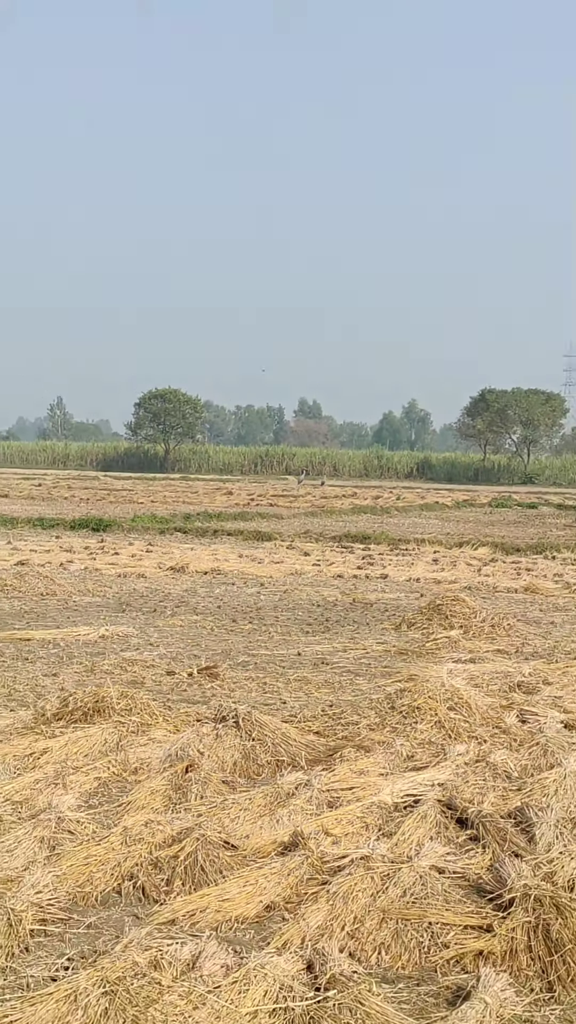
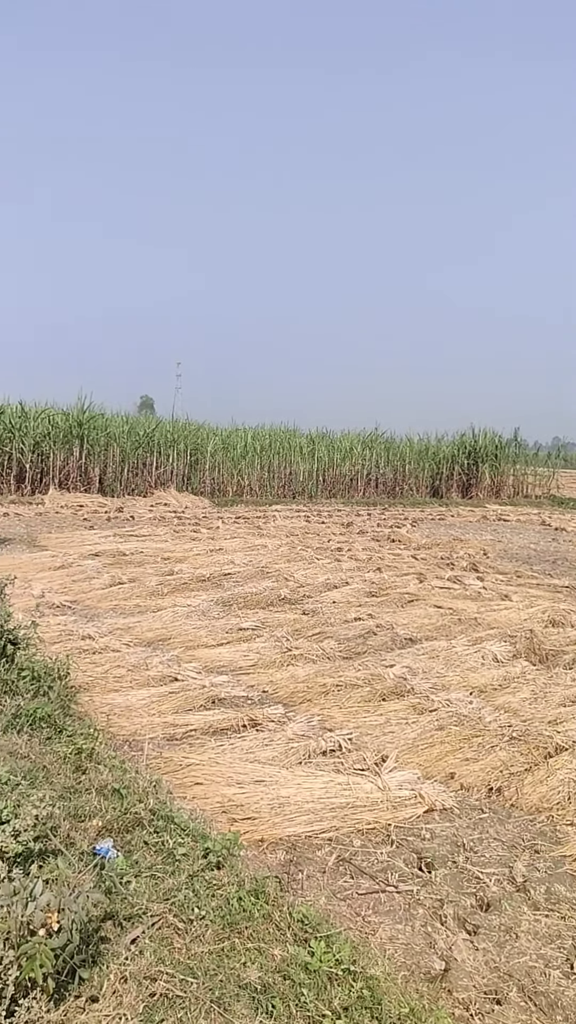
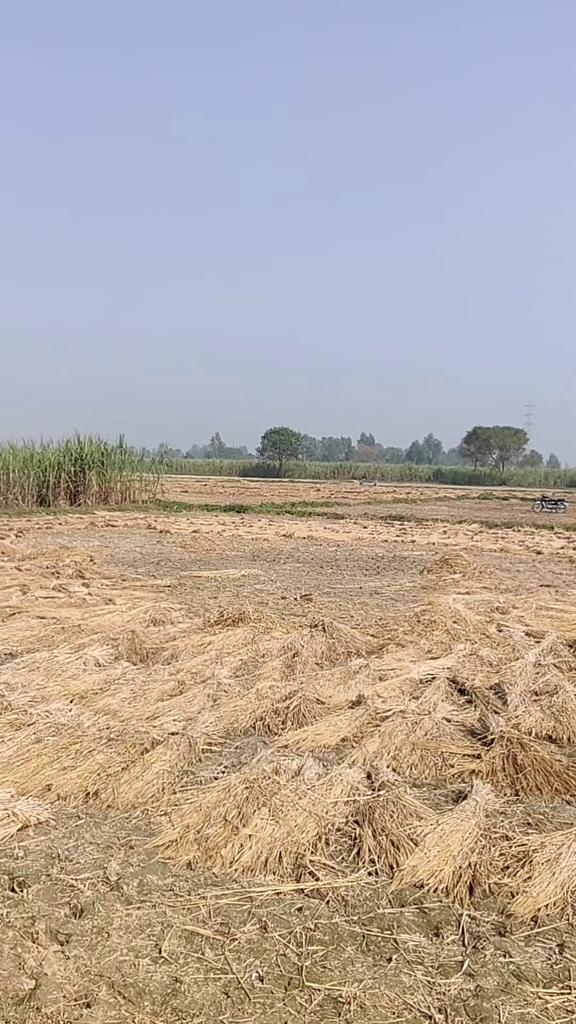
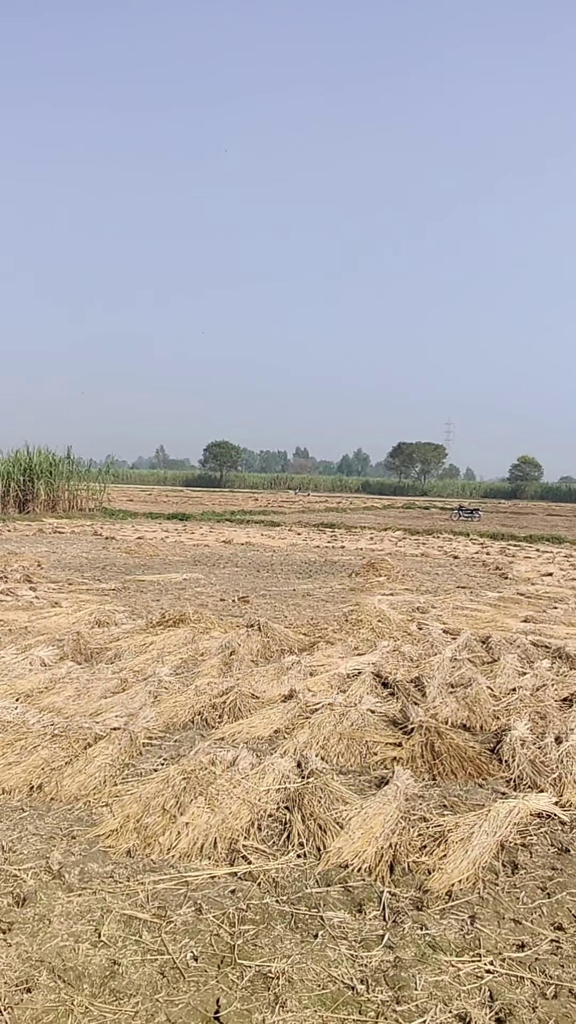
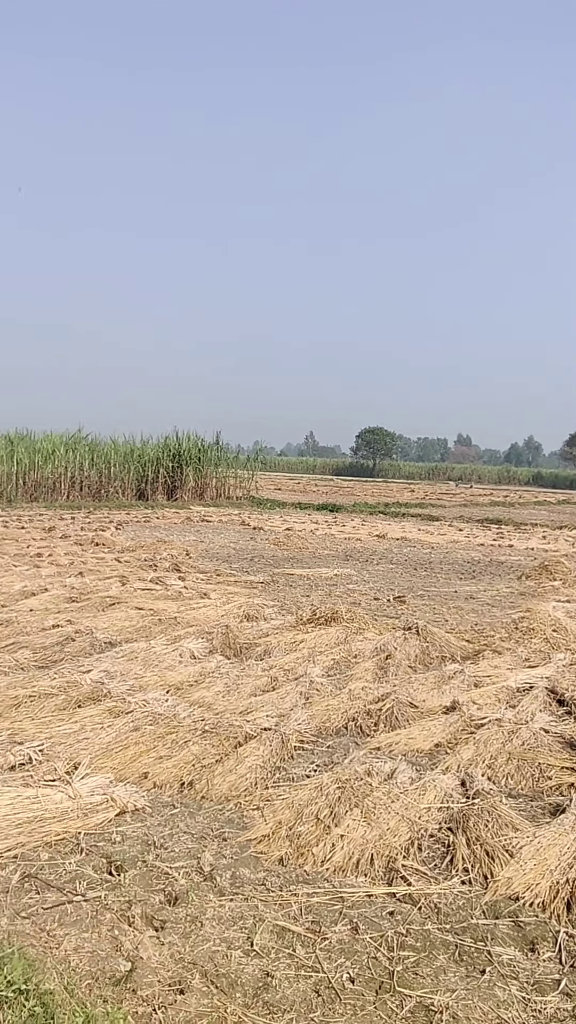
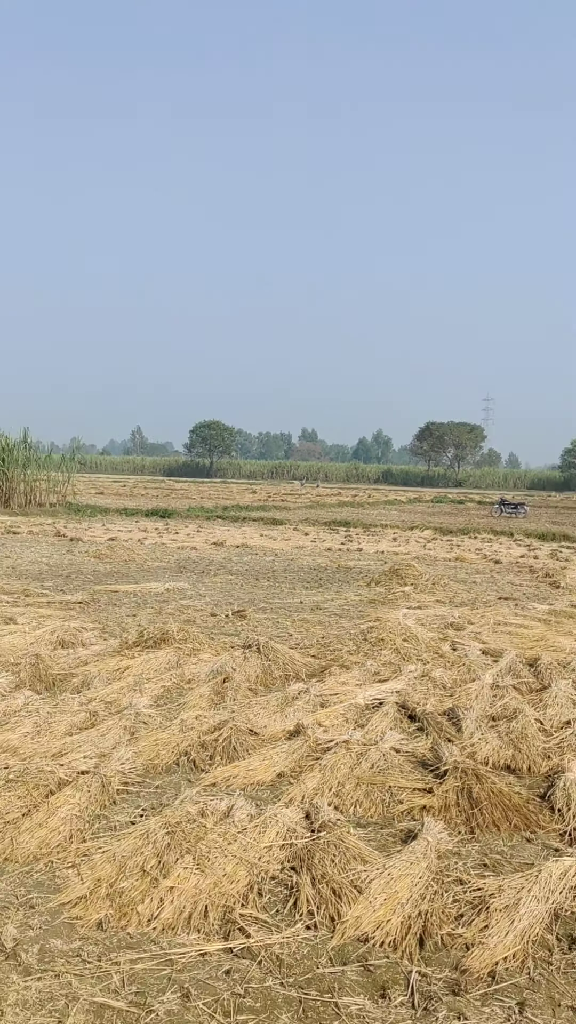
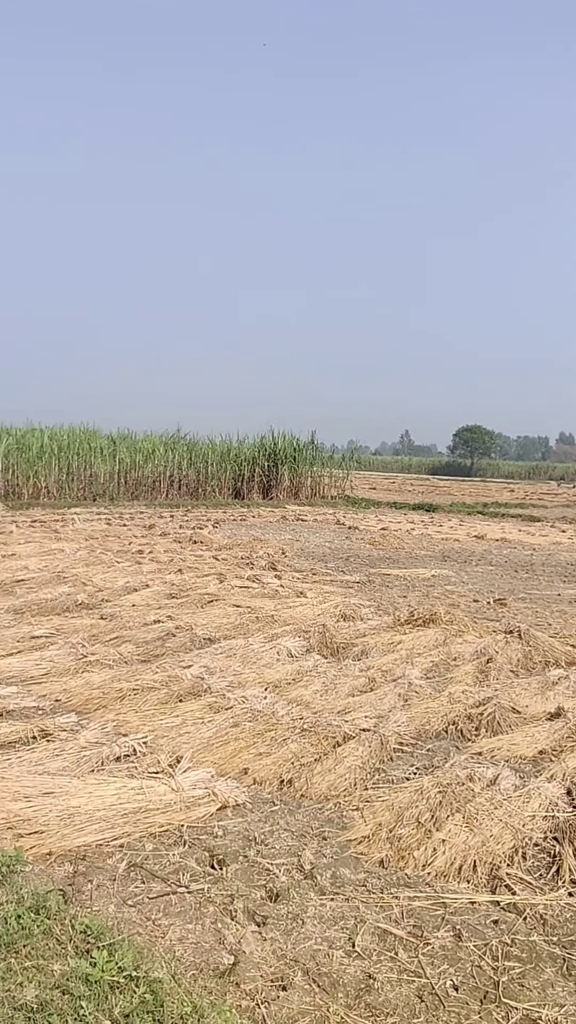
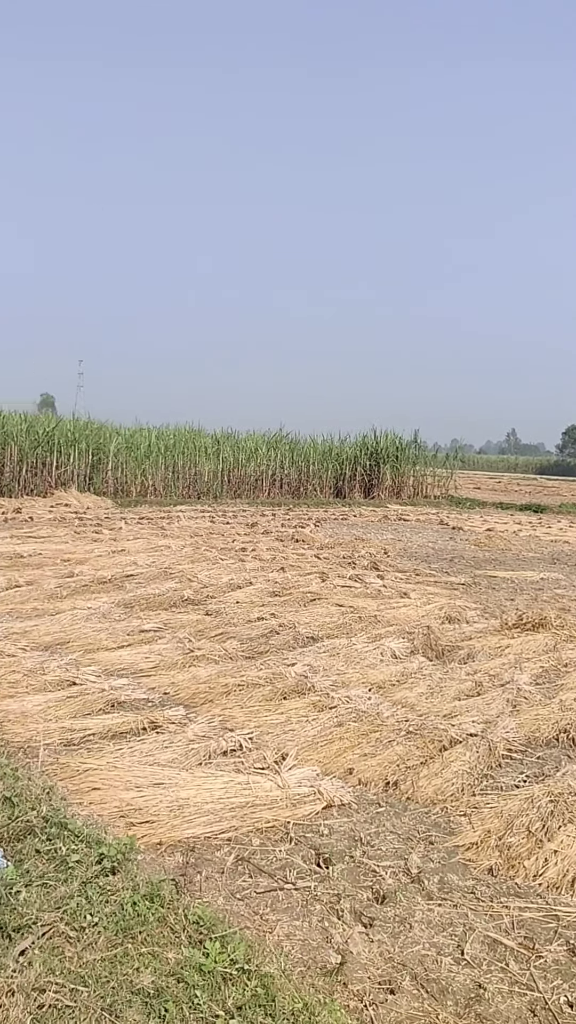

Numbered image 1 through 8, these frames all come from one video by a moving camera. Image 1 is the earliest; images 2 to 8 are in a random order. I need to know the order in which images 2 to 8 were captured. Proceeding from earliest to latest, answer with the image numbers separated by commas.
6, 4, 3, 5, 7, 8, 2
